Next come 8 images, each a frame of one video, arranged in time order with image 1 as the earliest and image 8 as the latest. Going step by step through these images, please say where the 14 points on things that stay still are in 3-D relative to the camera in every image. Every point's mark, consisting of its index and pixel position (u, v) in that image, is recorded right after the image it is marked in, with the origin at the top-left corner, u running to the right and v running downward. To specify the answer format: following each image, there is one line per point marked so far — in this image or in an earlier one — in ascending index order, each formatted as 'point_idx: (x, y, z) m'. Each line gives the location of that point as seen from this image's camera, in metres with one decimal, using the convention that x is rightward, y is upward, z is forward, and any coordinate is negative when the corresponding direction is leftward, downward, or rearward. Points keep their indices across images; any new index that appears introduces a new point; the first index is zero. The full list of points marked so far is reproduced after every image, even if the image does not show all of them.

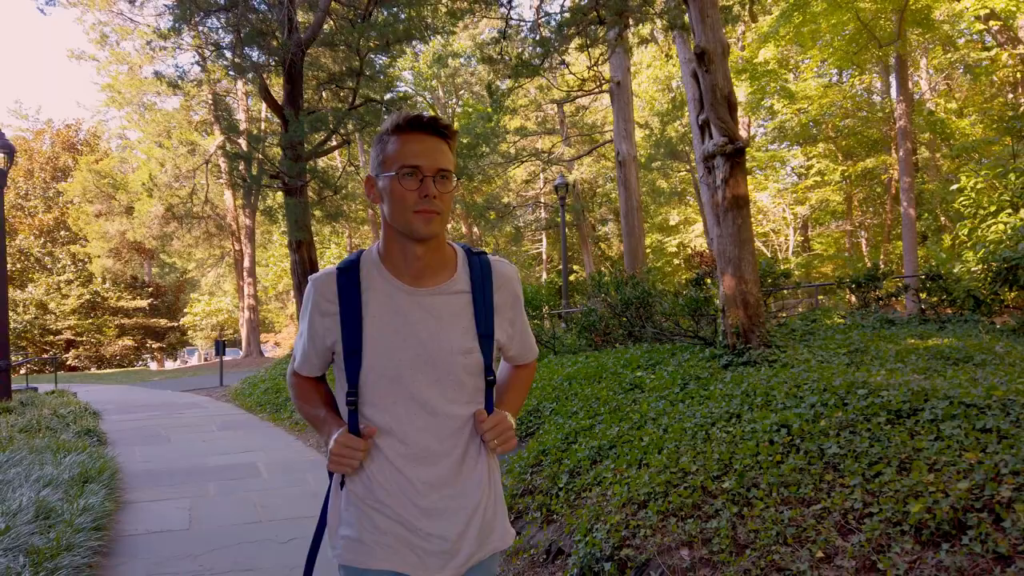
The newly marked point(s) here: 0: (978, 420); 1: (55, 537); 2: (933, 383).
0: (+2.1, -0.6, +3.5) m
1: (-2.7, -1.5, +4.6) m
2: (+2.3, -0.5, +4.2) m
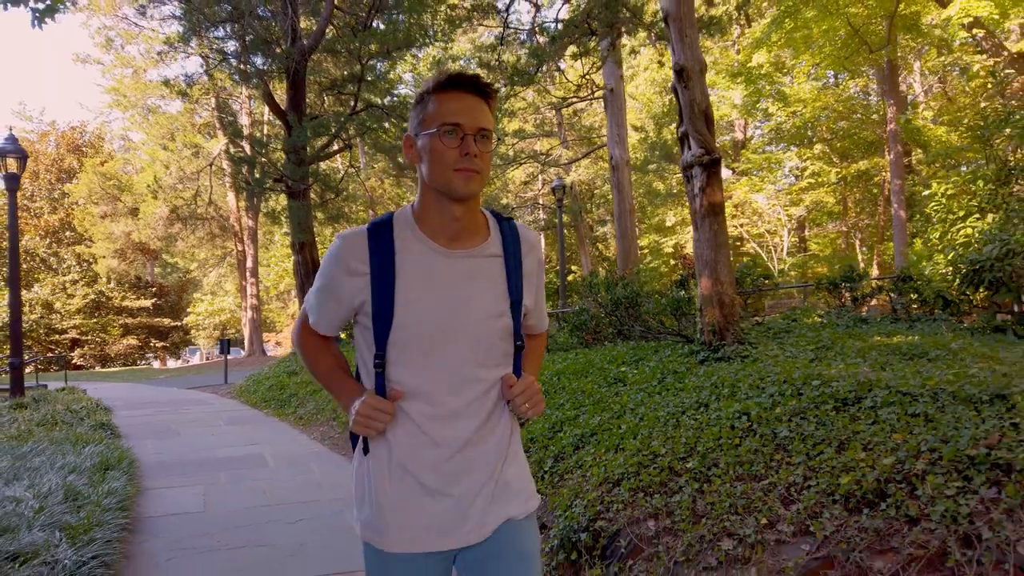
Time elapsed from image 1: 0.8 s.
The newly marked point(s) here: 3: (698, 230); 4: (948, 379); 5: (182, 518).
0: (+2.0, -0.6, +3.9) m
1: (-2.8, -1.5, +5.0) m
2: (+2.2, -0.5, +4.7) m
3: (+1.6, +0.5, +6.8) m
4: (+2.4, -0.5, +4.3) m
5: (-2.5, -1.8, +5.9) m
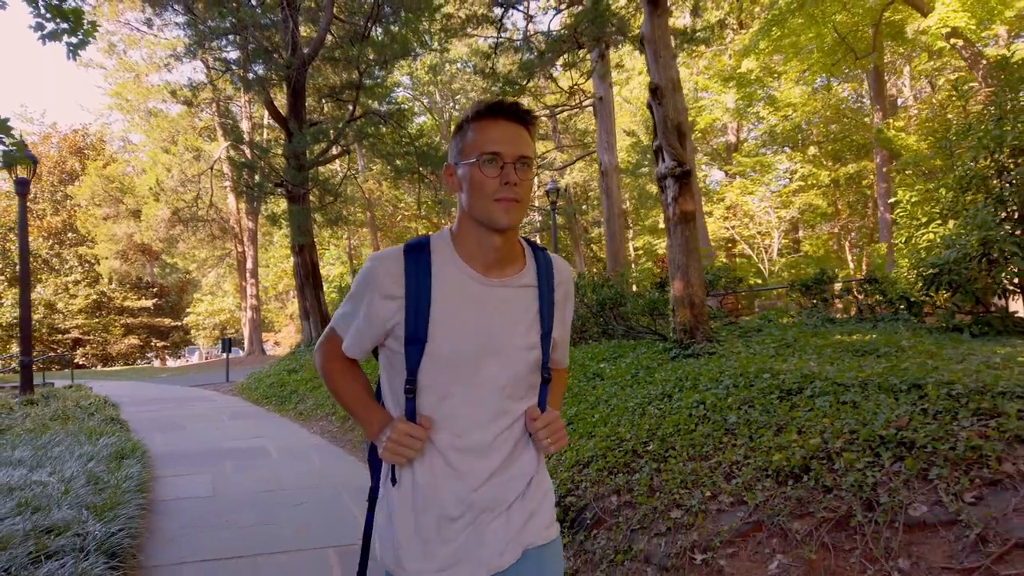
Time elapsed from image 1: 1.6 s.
0: (+1.9, -0.6, +4.4) m
1: (-2.9, -1.5, +5.6) m
2: (+2.1, -0.5, +5.2) m
3: (+1.5, +0.5, +7.3) m
4: (+2.3, -0.5, +4.9) m
5: (-2.7, -1.8, +6.4) m
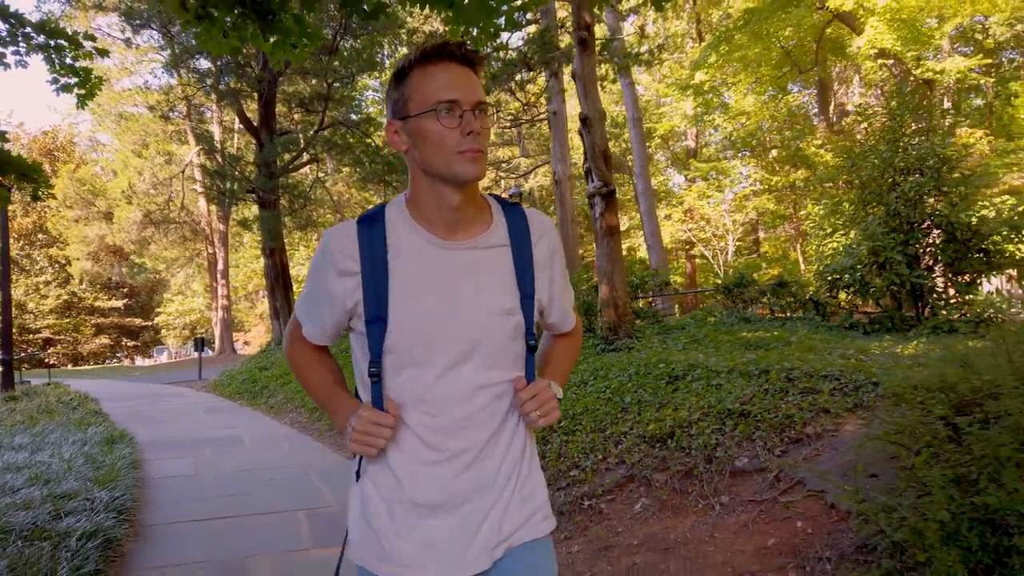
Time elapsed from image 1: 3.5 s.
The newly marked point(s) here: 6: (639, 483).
0: (+1.4, -0.7, +5.5) m
1: (-3.4, -1.6, +6.5) m
2: (+1.6, -0.6, +6.3) m
3: (+1.0, +0.5, +8.4) m
4: (+1.8, -0.6, +6.0) m
5: (-3.2, -1.8, +7.3) m
6: (+0.8, -1.2, +4.6) m
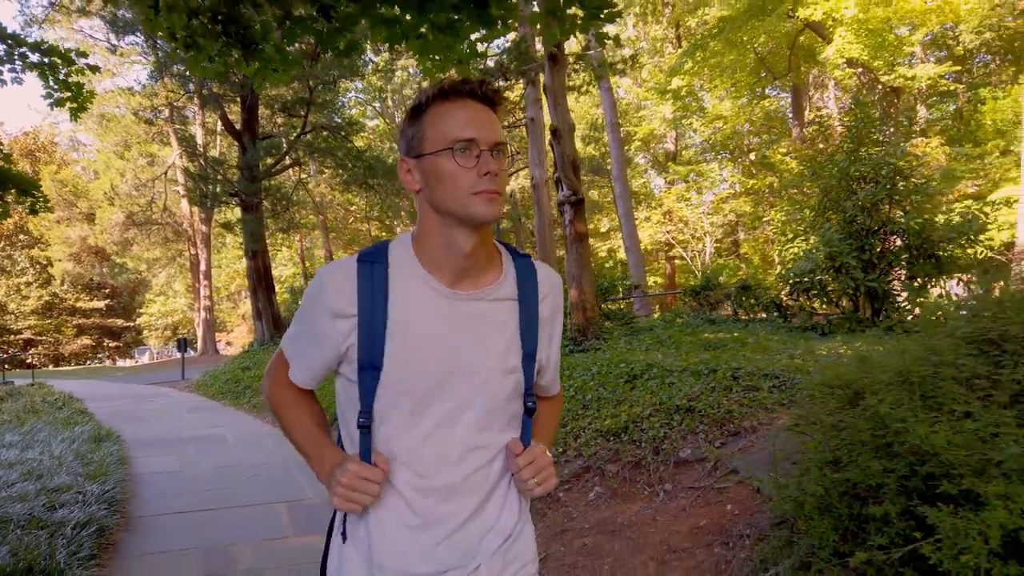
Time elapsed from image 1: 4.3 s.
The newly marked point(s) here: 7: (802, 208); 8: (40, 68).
0: (+1.2, -0.7, +6.0) m
1: (-3.7, -1.6, +6.8) m
2: (+1.4, -0.6, +6.8) m
3: (+0.6, +0.4, +8.8) m
4: (+1.6, -0.6, +6.4) m
5: (-3.5, -1.9, +7.7) m
6: (+0.5, -1.2, +5.0) m
7: (+4.4, +1.2, +11.5) m
8: (-3.7, +1.7, +6.0) m
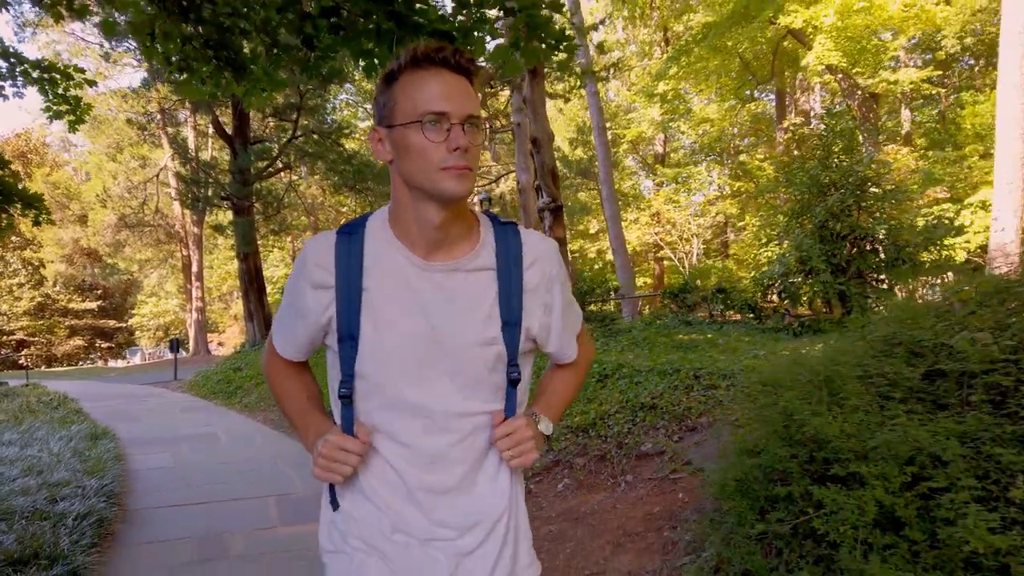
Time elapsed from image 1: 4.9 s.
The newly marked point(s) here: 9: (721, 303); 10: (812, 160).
0: (+1.0, -0.7, +6.3) m
1: (-3.9, -1.6, +7.1) m
2: (+1.2, -0.7, +7.1) m
3: (+0.4, +0.4, +9.1) m
4: (+1.4, -0.7, +6.8) m
5: (-3.7, -1.9, +8.0) m
6: (+0.4, -1.3, +5.4) m
7: (+4.2, +1.2, +11.9) m
8: (-3.9, +1.7, +6.3) m
9: (+3.6, -0.3, +13.3) m
10: (+4.3, +1.8, +11.0) m
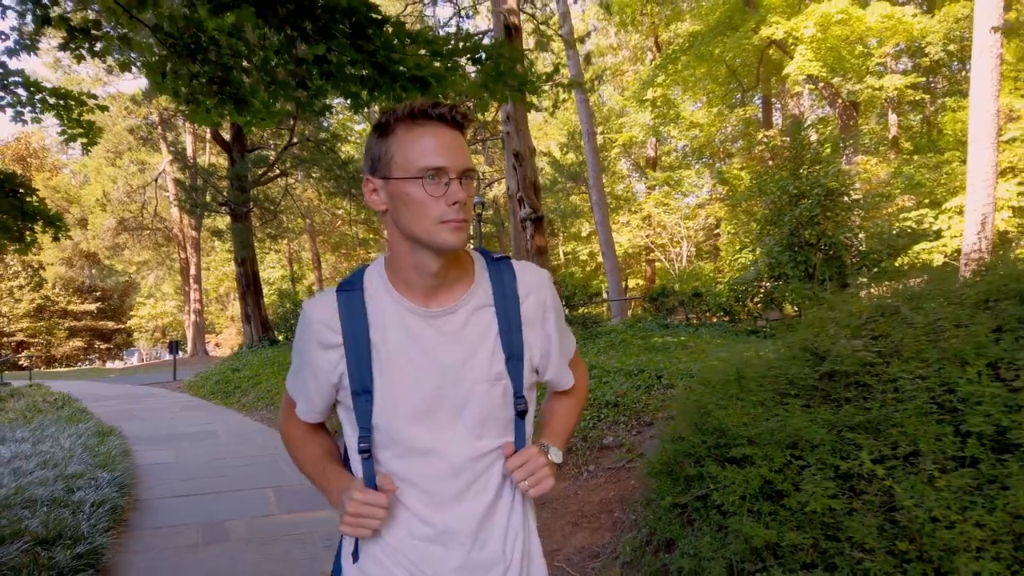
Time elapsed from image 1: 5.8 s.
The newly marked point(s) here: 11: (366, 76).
0: (+0.8, -0.8, +6.9) m
1: (-4.1, -1.7, +7.7) m
2: (+1.0, -0.7, +7.7) m
3: (+0.2, +0.3, +9.7) m
4: (+1.2, -0.7, +7.3) m
5: (-3.9, -2.0, +8.5) m
6: (+0.2, -1.3, +5.9) m
7: (+3.9, +1.1, +12.5) m
8: (-4.1, +1.6, +6.8) m
9: (+3.4, -0.3, +13.9) m
10: (+4.1, +1.8, +11.5) m
11: (-0.9, +1.3, +4.6) m
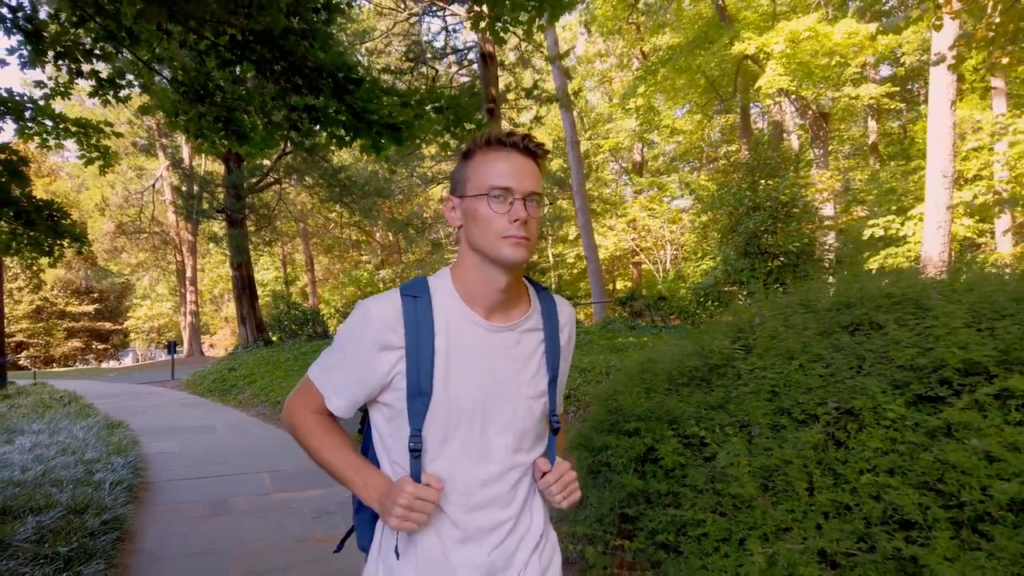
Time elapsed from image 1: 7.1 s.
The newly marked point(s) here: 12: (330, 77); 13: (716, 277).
0: (+0.5, -0.9, +7.8) m
1: (-4.4, -1.8, +8.5) m
2: (+0.6, -0.8, +8.6) m
3: (-0.1, +0.2, +10.6) m
4: (+0.9, -0.8, +8.2) m
5: (-4.2, -2.0, +9.4) m
6: (-0.1, -1.4, +6.8) m
7: (+3.6, +1.0, +13.4) m
8: (-4.4, +1.5, +7.7) m
9: (+3.0, -0.4, +14.8) m
10: (+3.8, +1.7, +12.5) m
11: (-1.2, +1.2, +5.5) m
12: (-1.3, +1.5, +5.3) m
13: (+3.4, +0.2, +12.5) m
